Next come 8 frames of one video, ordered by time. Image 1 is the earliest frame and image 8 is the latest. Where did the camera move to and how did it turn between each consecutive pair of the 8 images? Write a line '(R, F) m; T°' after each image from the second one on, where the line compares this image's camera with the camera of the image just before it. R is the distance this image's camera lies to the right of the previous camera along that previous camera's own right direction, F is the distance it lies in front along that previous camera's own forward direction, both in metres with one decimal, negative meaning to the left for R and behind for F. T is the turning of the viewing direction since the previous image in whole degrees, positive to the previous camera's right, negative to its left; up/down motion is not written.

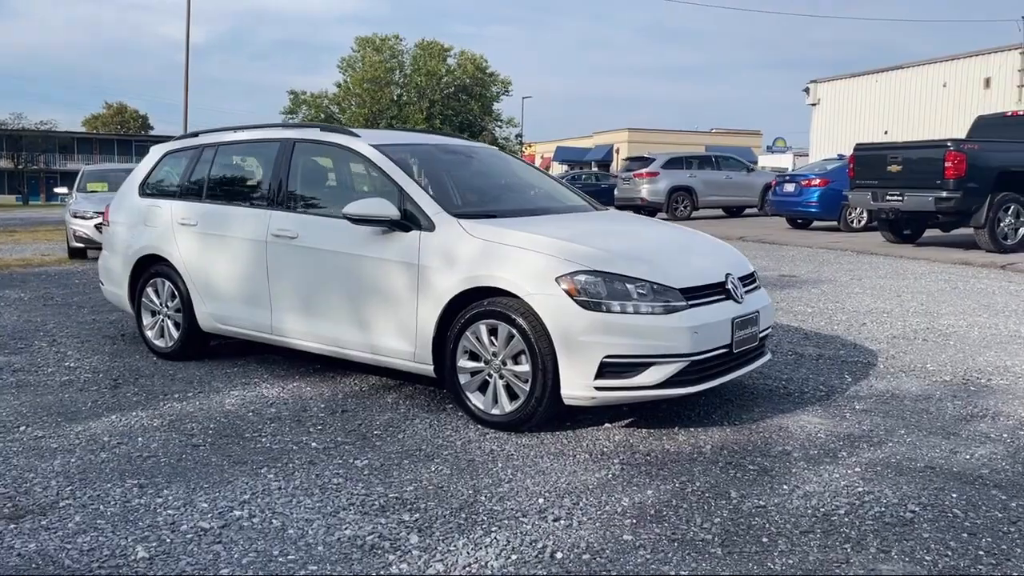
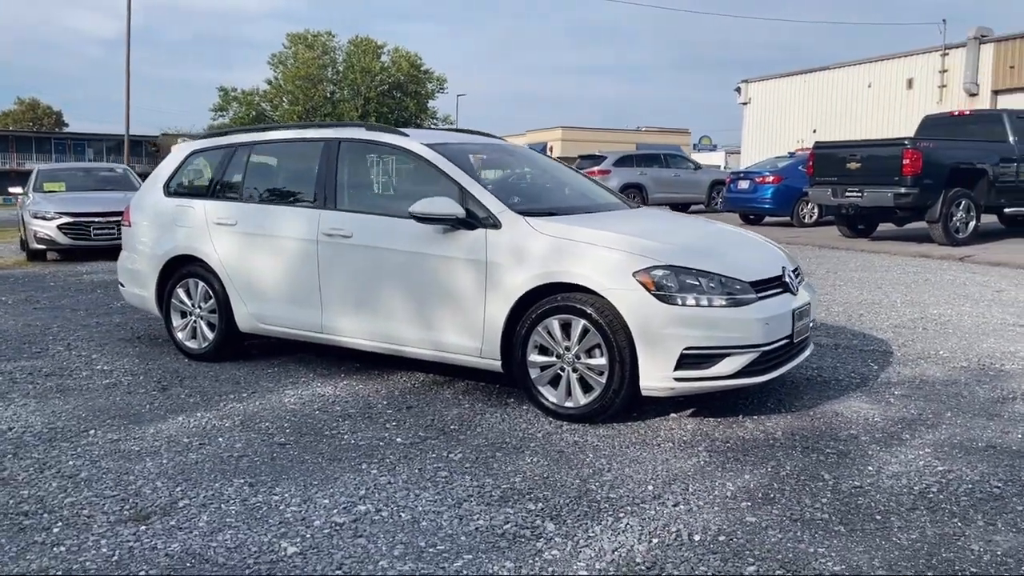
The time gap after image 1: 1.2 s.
(-0.8, -0.1) m; +4°
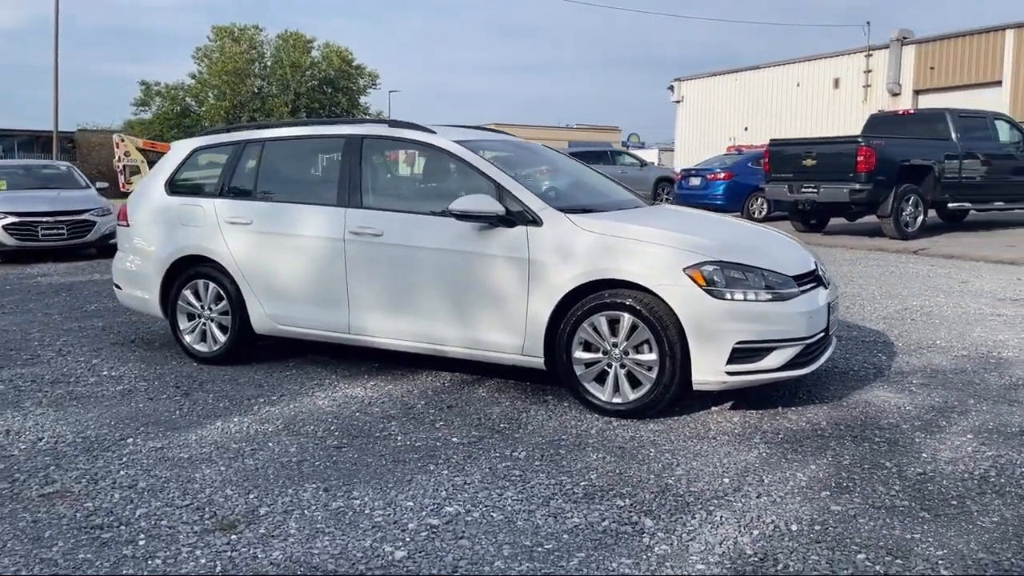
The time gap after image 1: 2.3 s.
(-0.7, 0.0) m; +5°
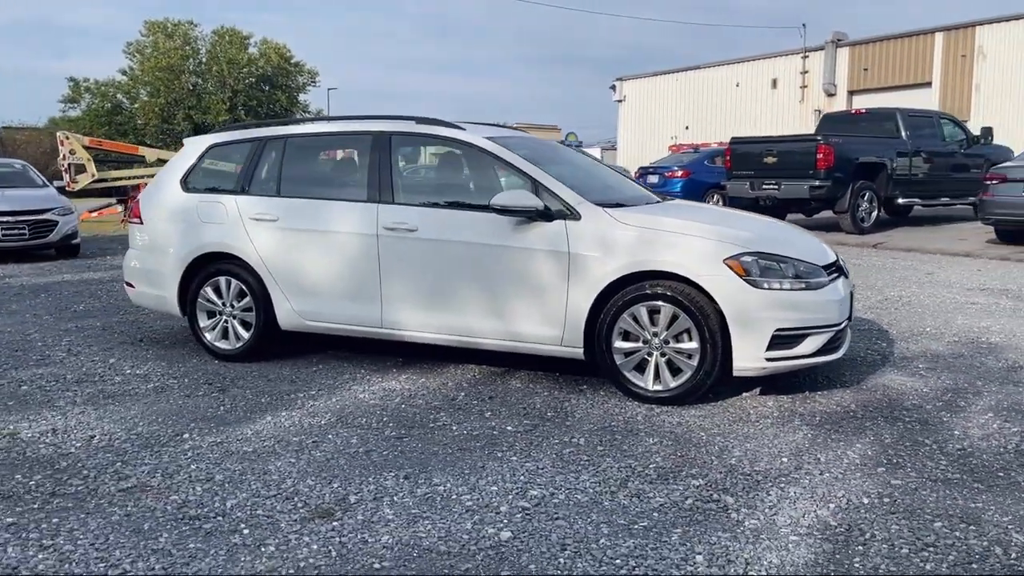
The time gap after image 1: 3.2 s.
(-0.6, -0.1) m; +4°
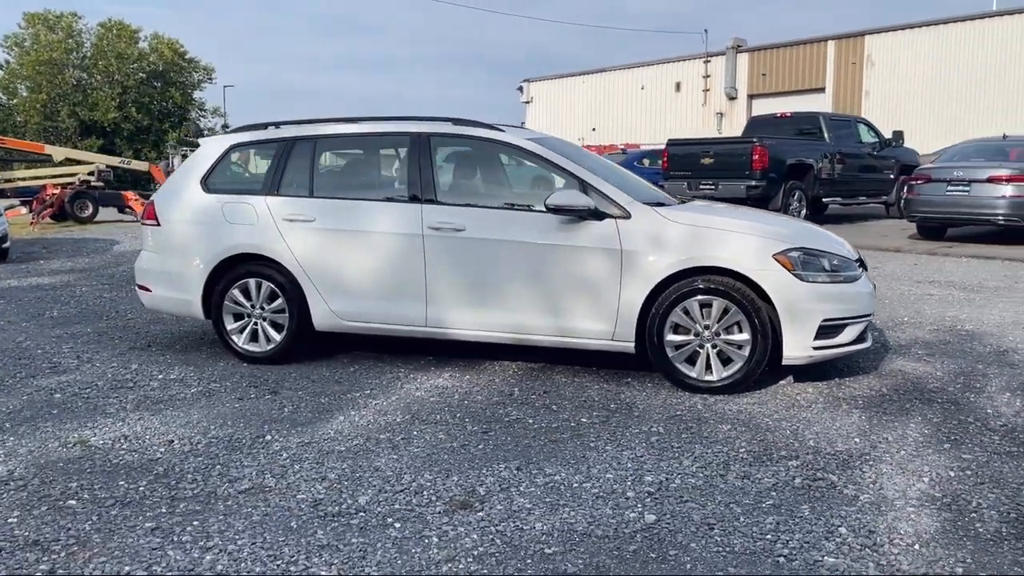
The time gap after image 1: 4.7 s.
(-1.0, -0.1) m; +7°
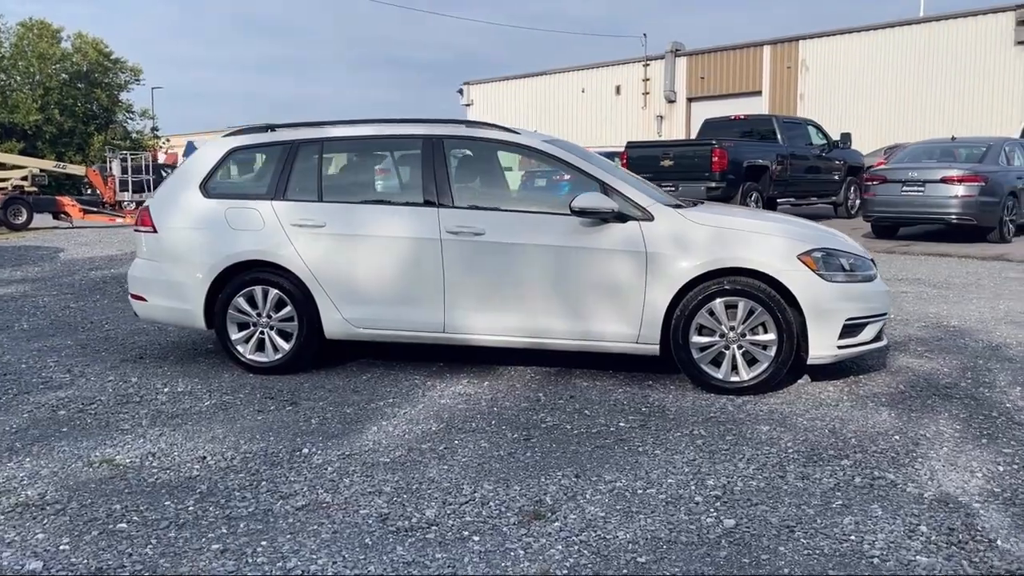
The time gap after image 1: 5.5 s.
(-0.6, +0.1) m; +4°
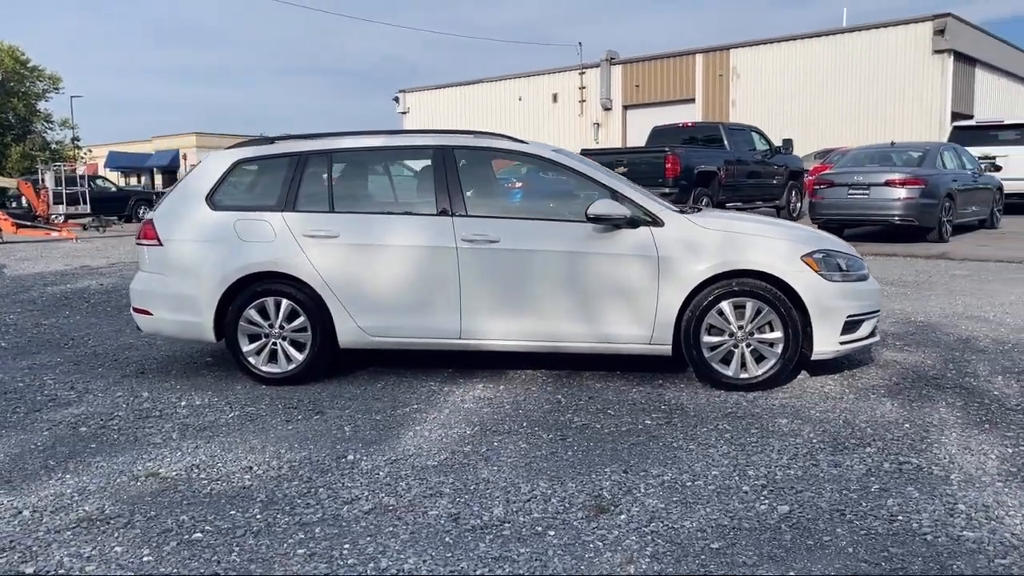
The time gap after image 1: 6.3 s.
(-0.6, -0.1) m; +4°
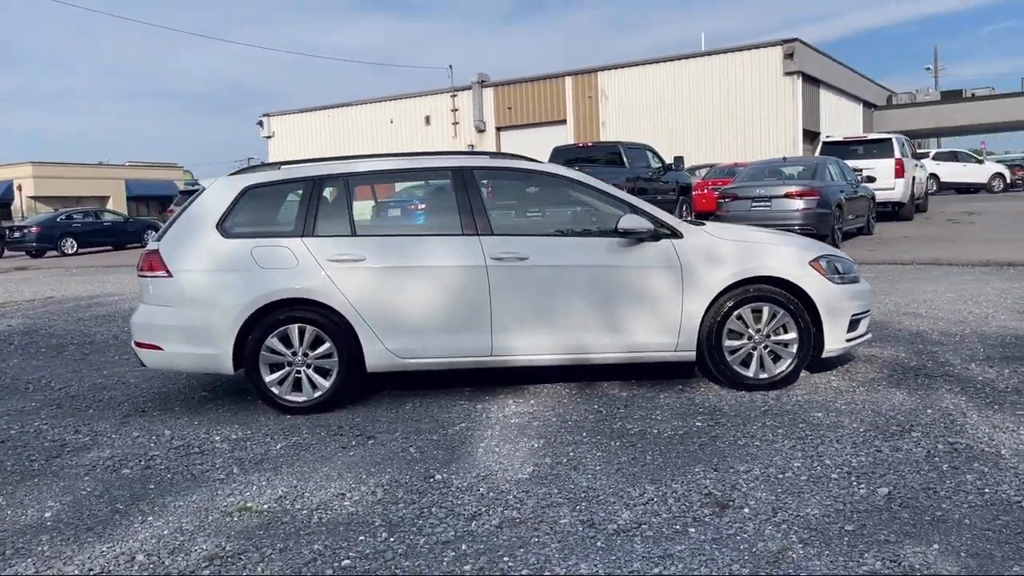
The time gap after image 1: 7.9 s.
(-1.2, 0.0) m; +9°
